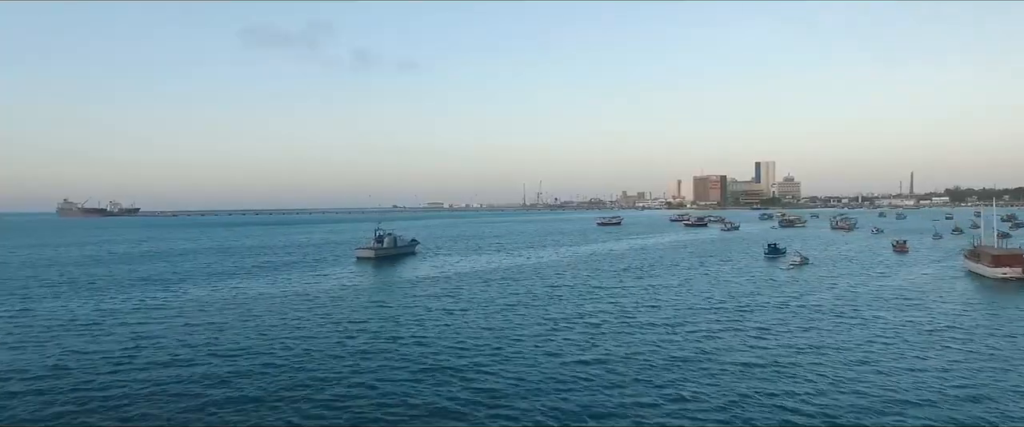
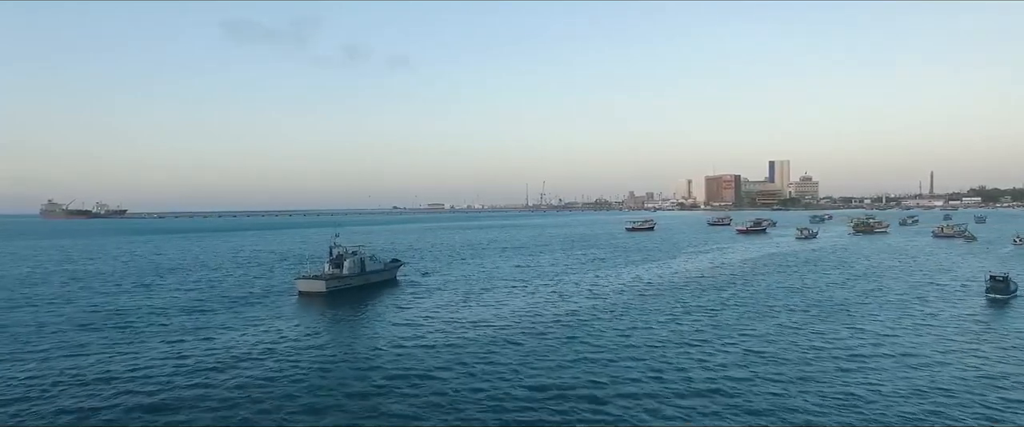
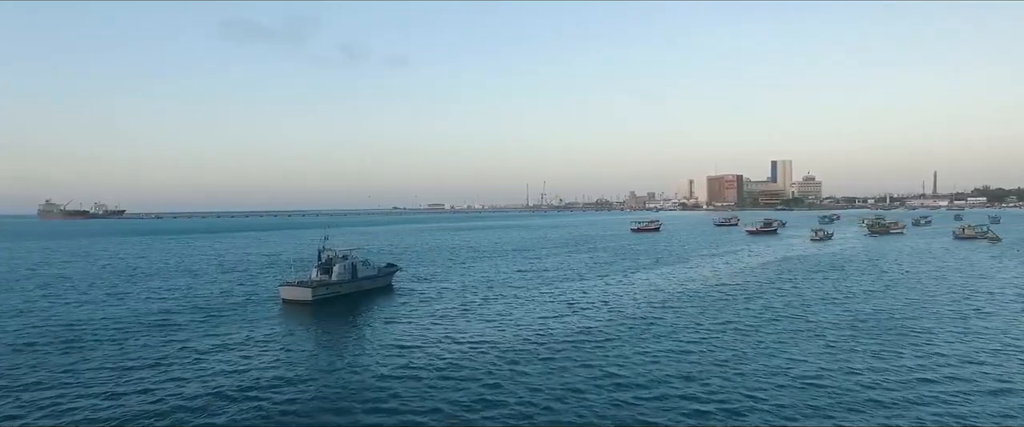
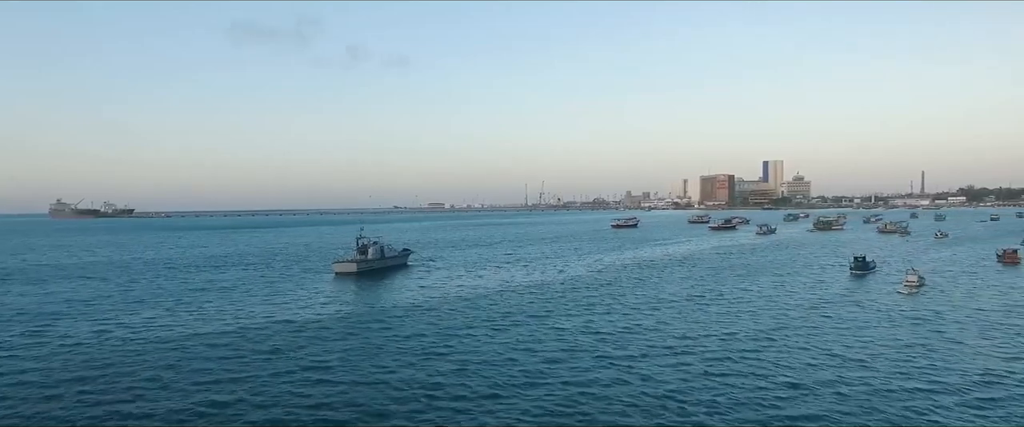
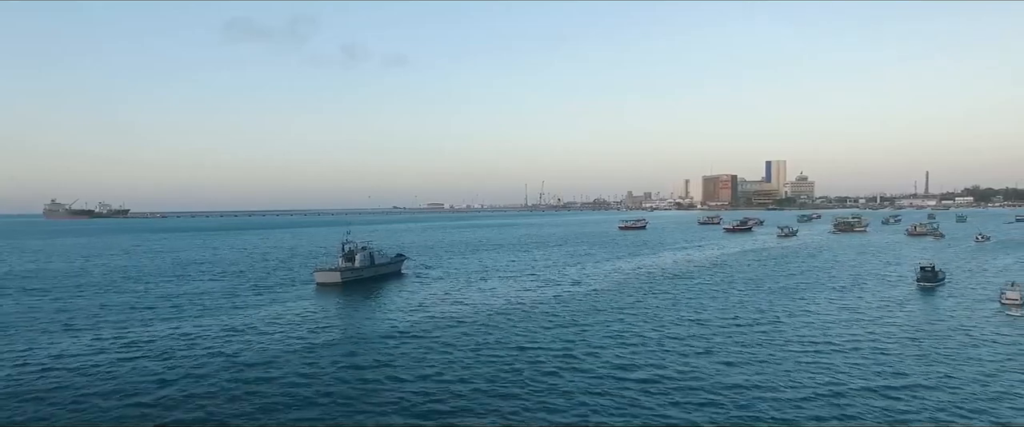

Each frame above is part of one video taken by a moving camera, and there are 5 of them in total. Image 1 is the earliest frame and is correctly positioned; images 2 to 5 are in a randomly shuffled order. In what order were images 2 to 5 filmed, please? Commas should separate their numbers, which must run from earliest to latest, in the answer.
2, 3, 5, 4
